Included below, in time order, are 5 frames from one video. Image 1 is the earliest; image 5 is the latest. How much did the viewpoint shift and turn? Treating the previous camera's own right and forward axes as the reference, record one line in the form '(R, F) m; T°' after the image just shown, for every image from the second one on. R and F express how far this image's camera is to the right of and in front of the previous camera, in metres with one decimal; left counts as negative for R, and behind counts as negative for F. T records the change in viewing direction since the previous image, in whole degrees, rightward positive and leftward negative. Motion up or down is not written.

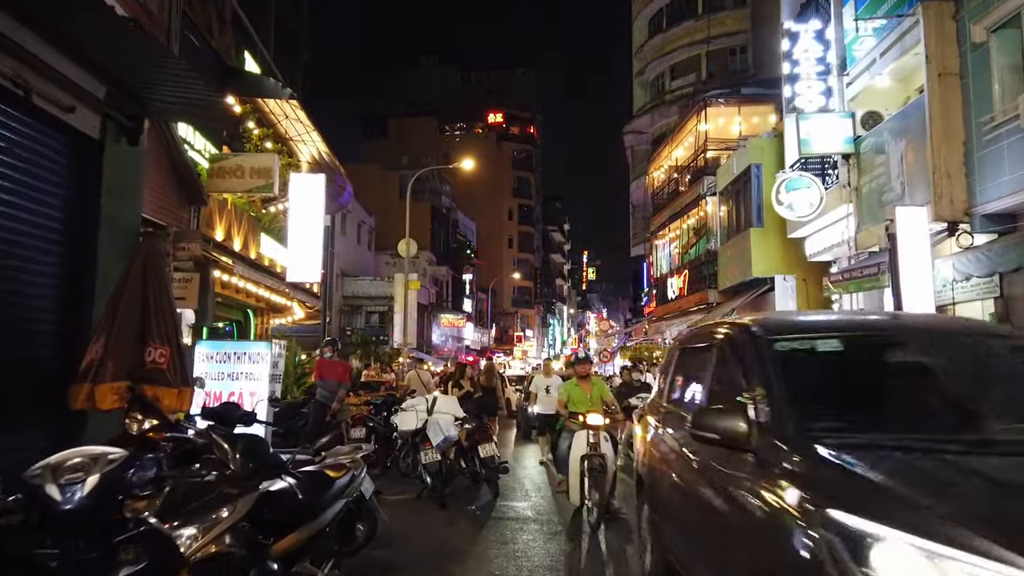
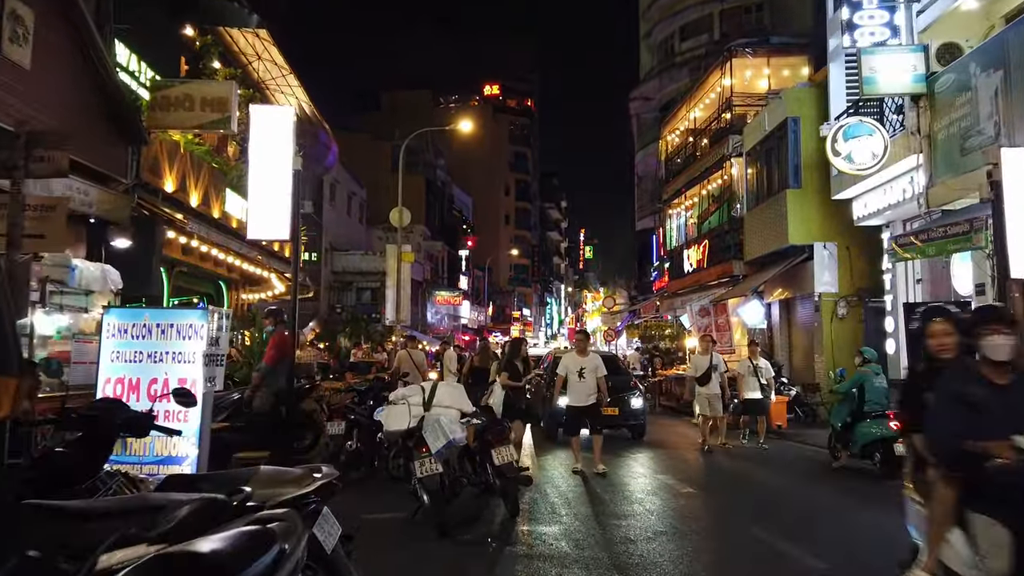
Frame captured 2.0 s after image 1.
(-0.3, +2.4) m; 0°
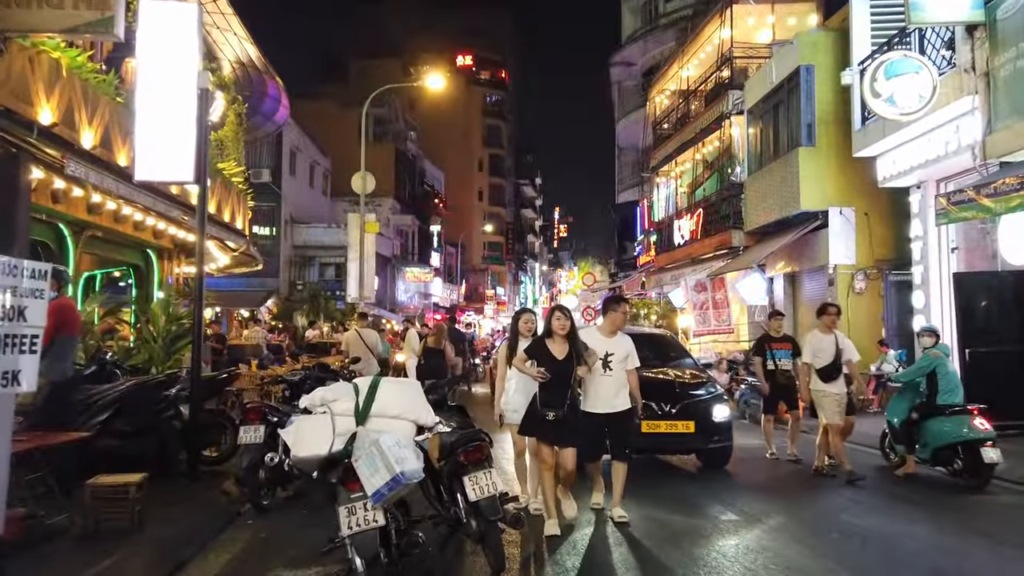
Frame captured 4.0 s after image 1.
(-0.1, +2.4) m; +2°
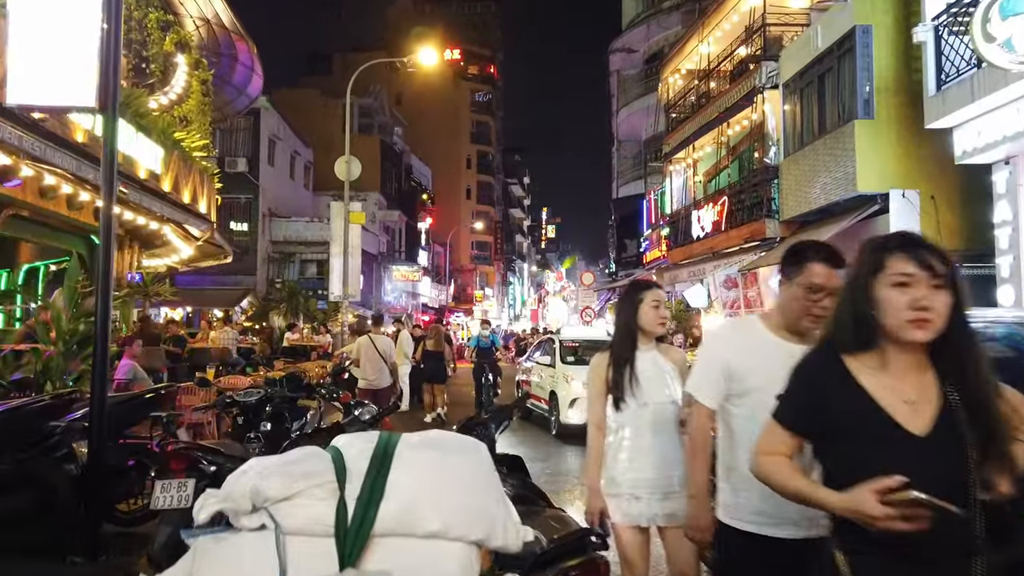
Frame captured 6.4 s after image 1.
(-0.5, +2.4) m; +1°
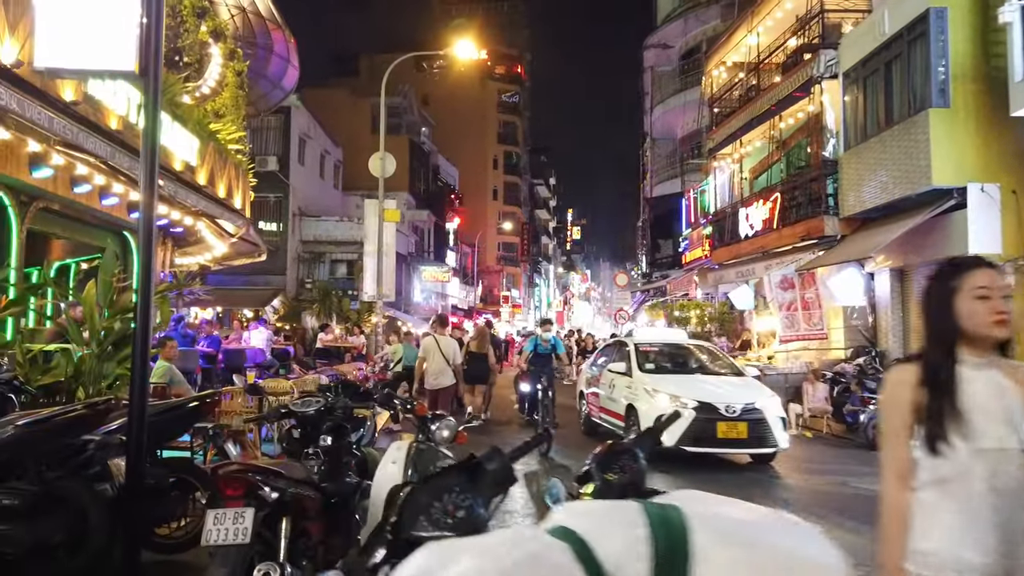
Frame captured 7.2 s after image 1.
(-0.5, +0.8) m; -2°
